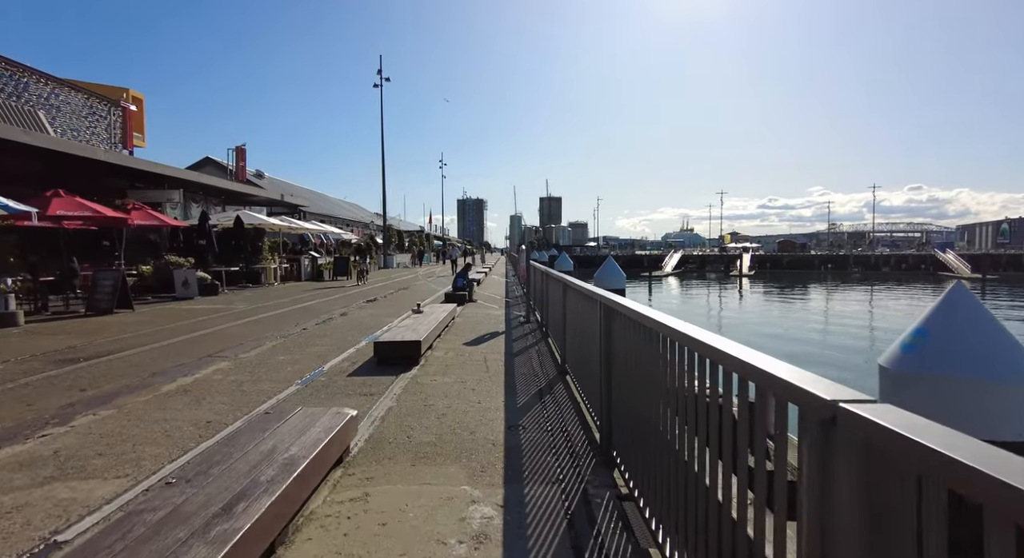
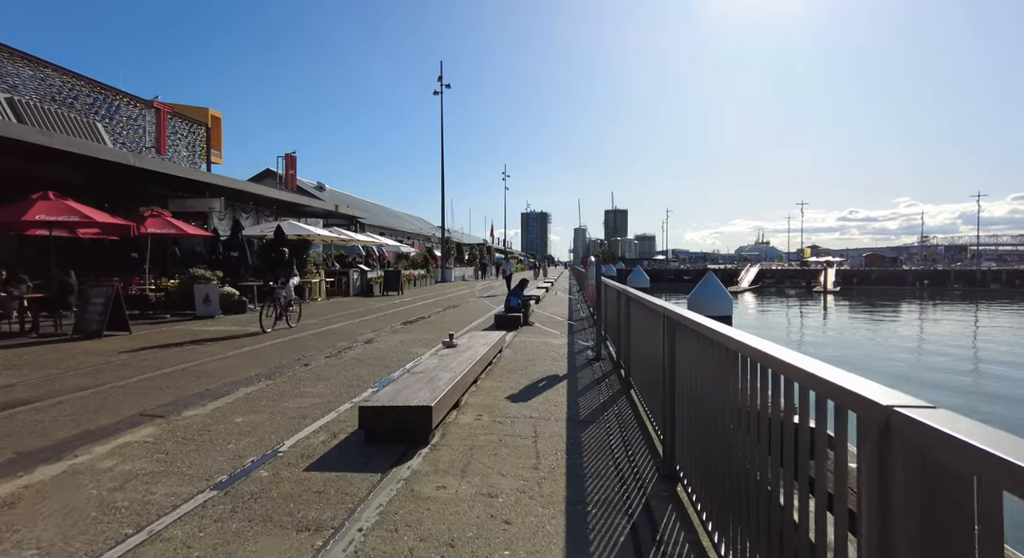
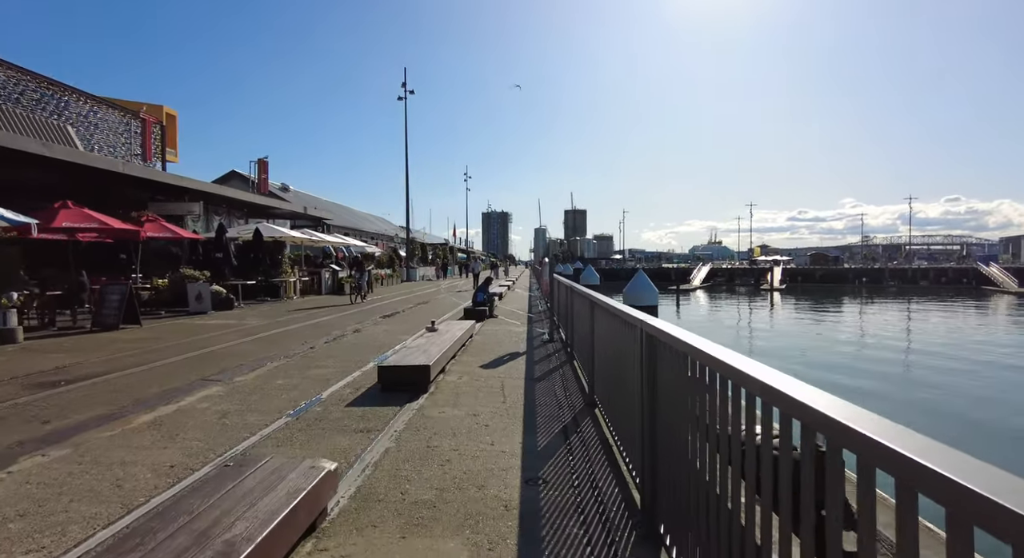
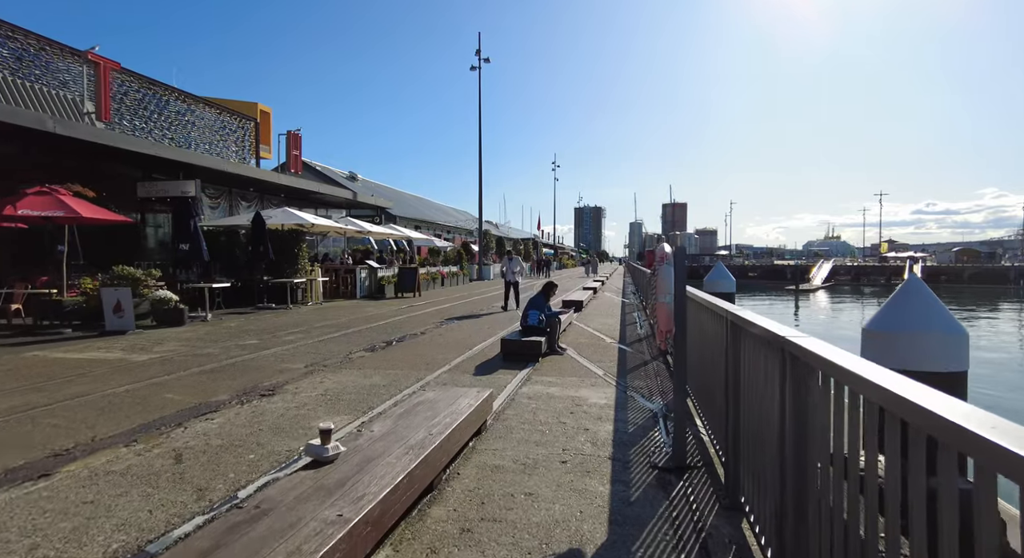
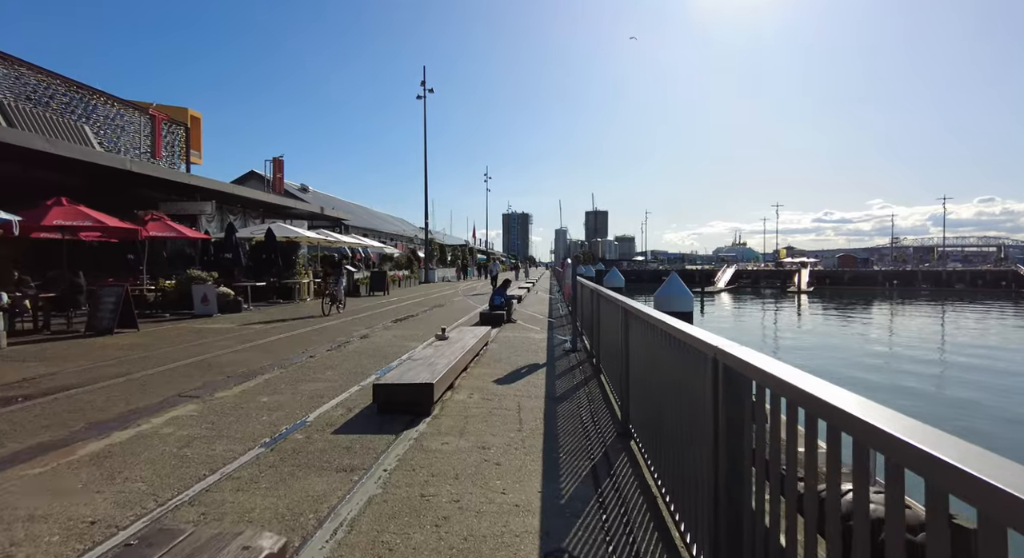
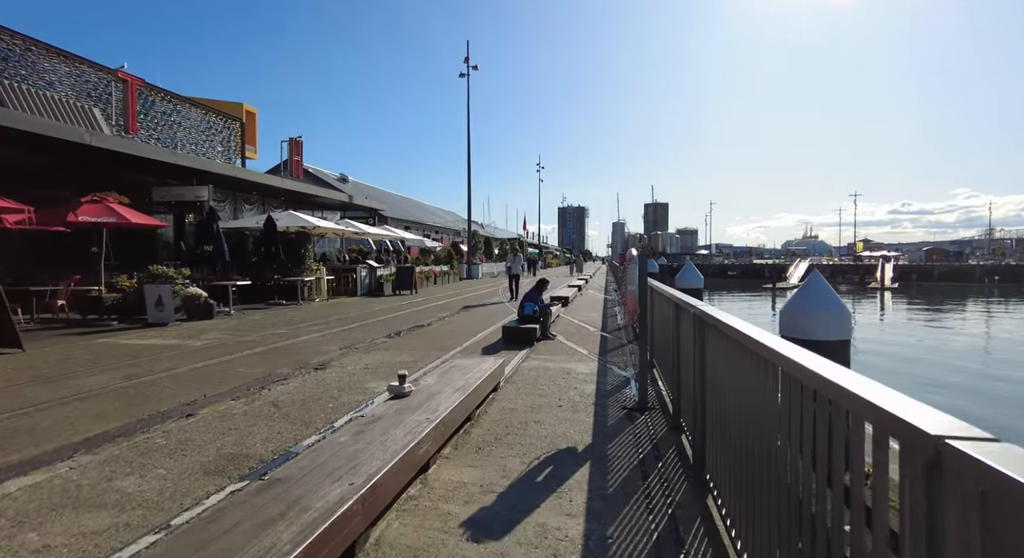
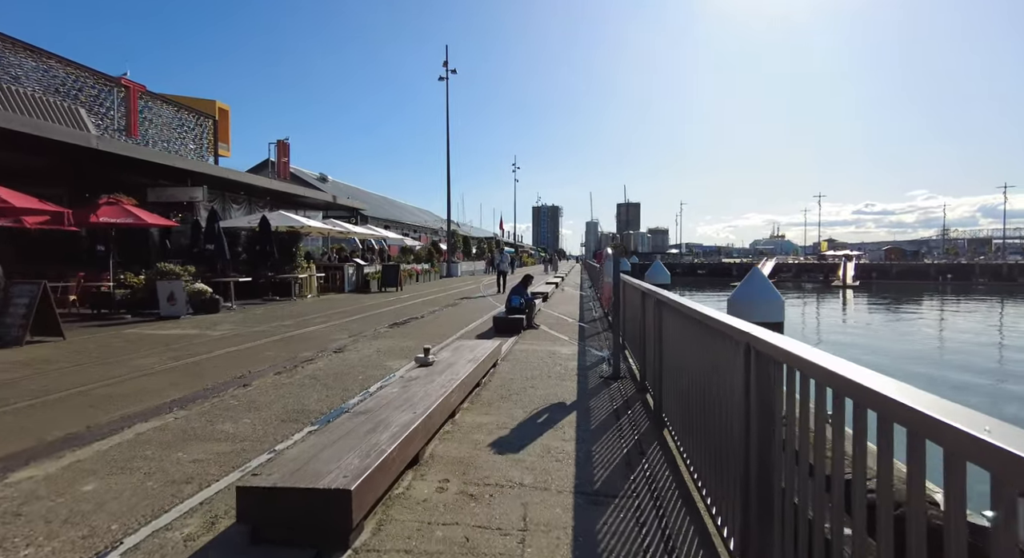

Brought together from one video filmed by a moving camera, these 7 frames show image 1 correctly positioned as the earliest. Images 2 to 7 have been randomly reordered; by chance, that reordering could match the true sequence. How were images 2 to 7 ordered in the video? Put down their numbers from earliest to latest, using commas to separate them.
3, 5, 2, 7, 6, 4
